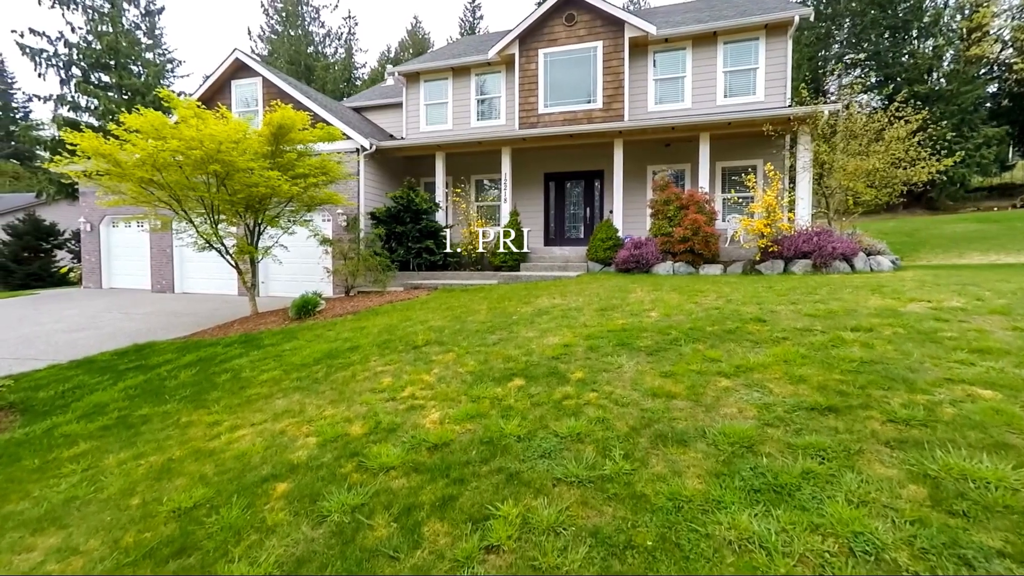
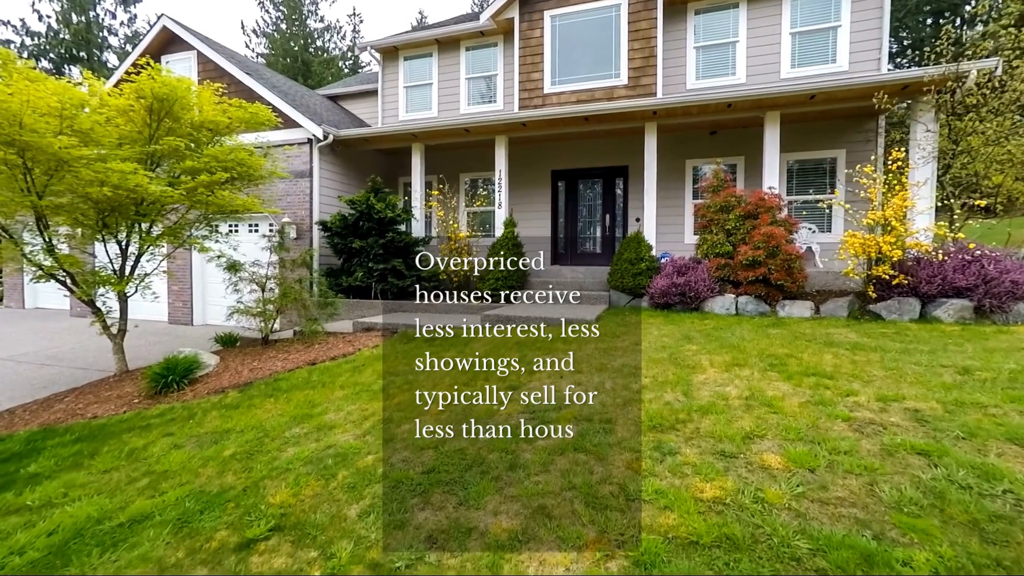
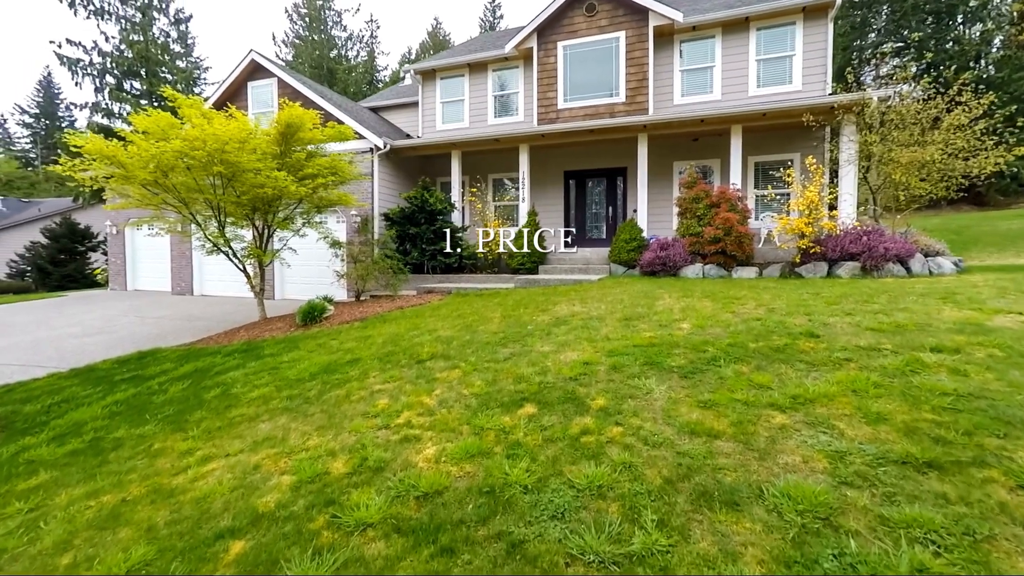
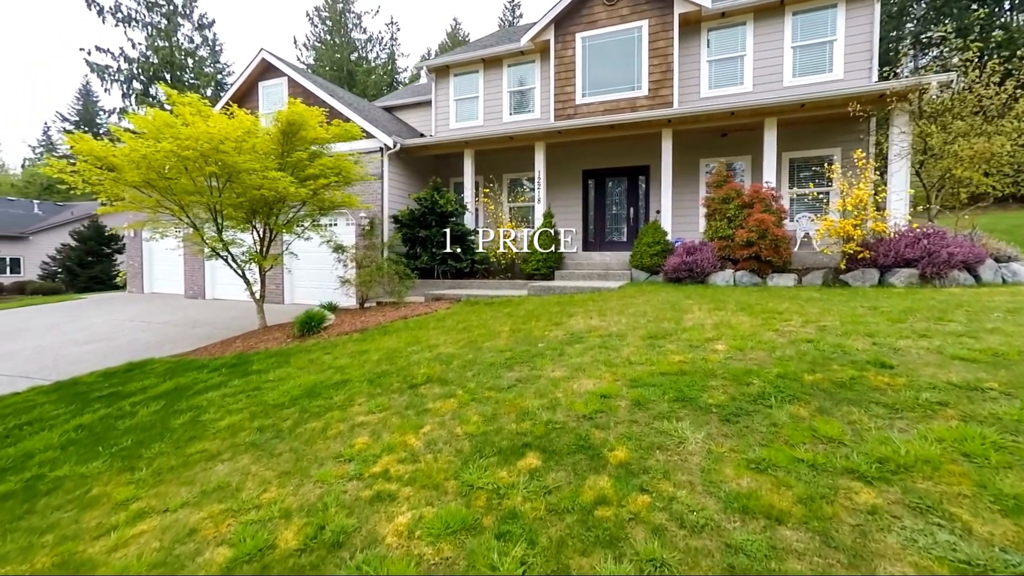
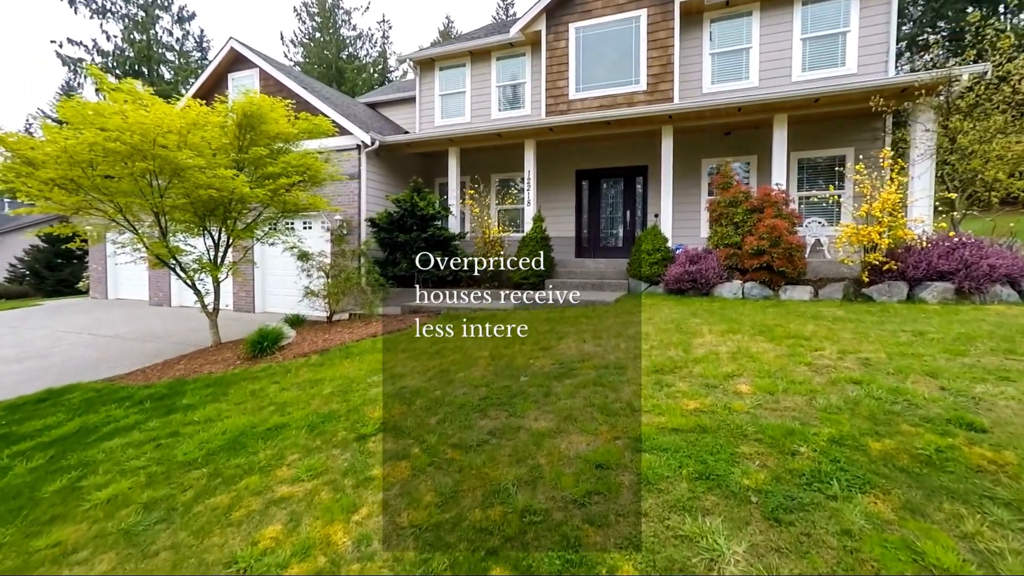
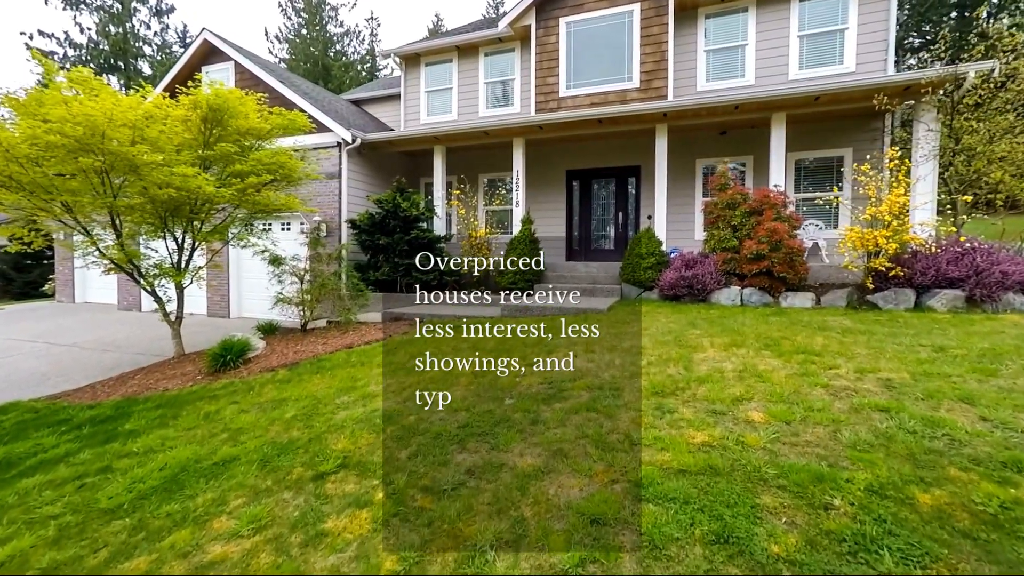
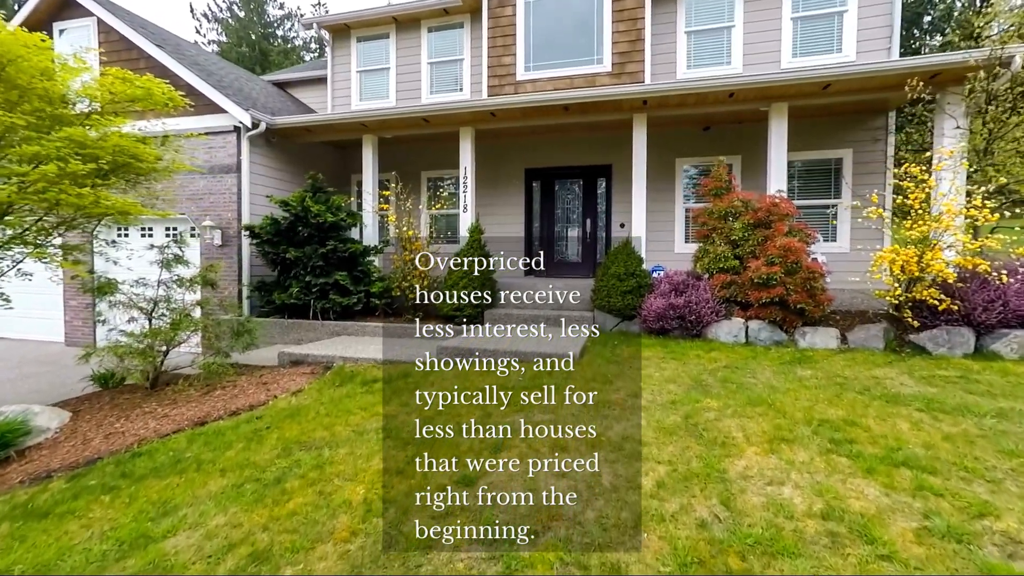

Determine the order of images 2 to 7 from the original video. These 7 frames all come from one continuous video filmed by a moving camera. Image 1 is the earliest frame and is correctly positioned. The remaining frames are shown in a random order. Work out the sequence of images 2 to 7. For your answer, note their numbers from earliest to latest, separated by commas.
3, 4, 5, 6, 2, 7
